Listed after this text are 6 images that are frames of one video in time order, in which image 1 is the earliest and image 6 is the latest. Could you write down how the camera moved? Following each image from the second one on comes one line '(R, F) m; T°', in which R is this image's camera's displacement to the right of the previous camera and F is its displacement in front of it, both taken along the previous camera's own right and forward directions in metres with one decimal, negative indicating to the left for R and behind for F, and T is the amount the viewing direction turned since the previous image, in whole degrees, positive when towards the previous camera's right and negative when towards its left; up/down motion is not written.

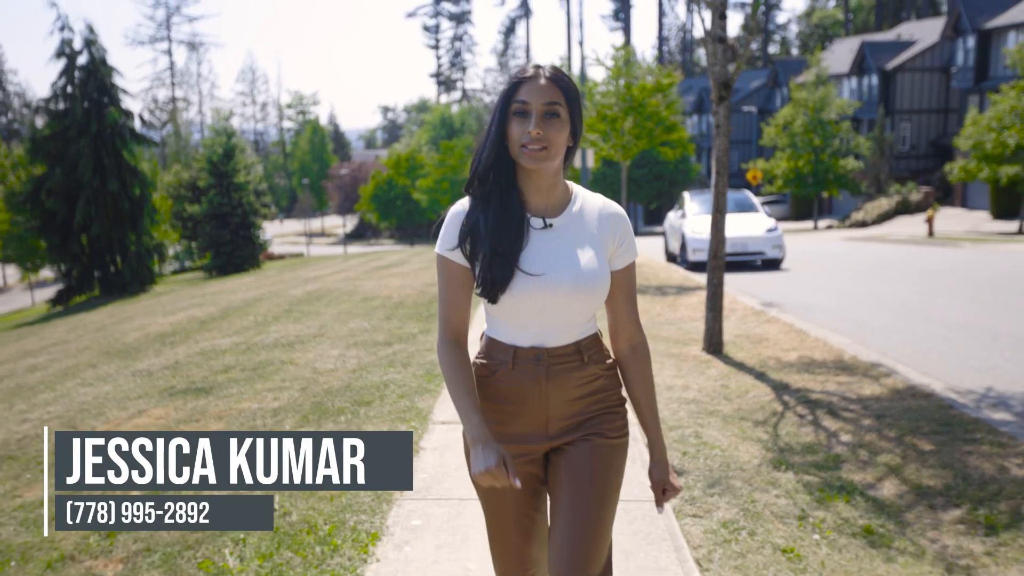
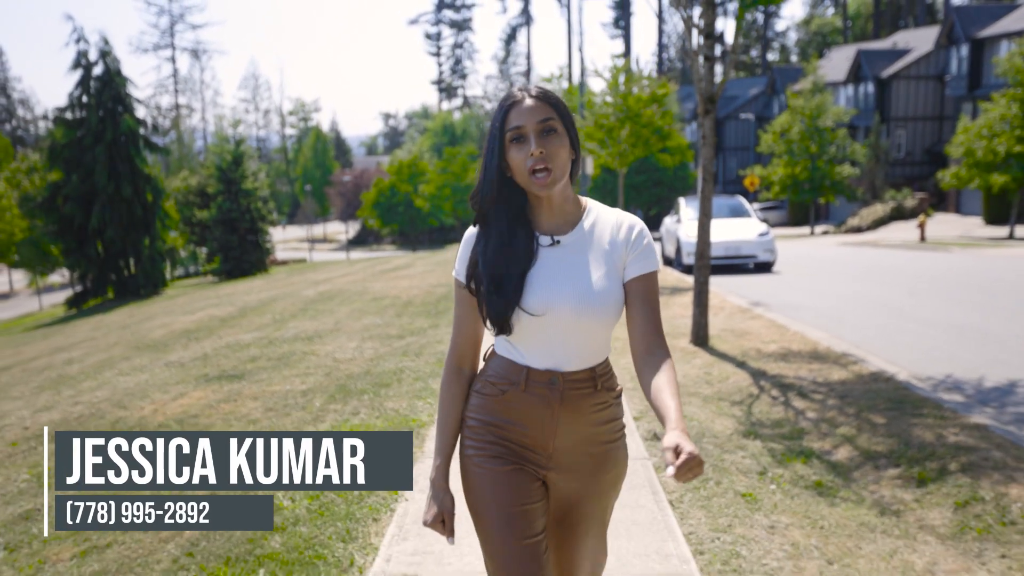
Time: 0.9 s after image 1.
(0.0, -0.8) m; 0°
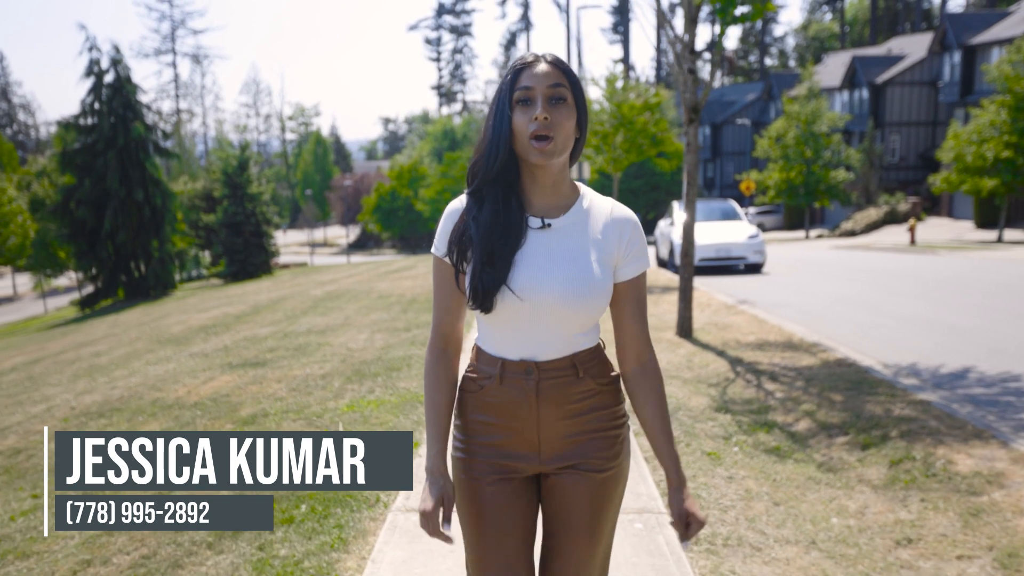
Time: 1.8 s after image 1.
(0.0, -0.8) m; 0°
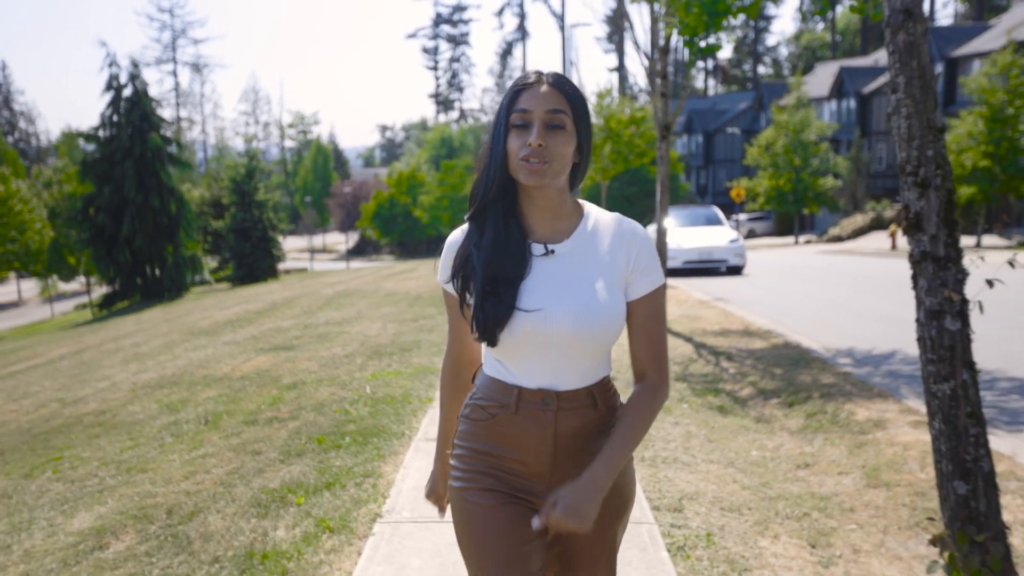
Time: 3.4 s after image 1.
(0.0, -1.5) m; 0°
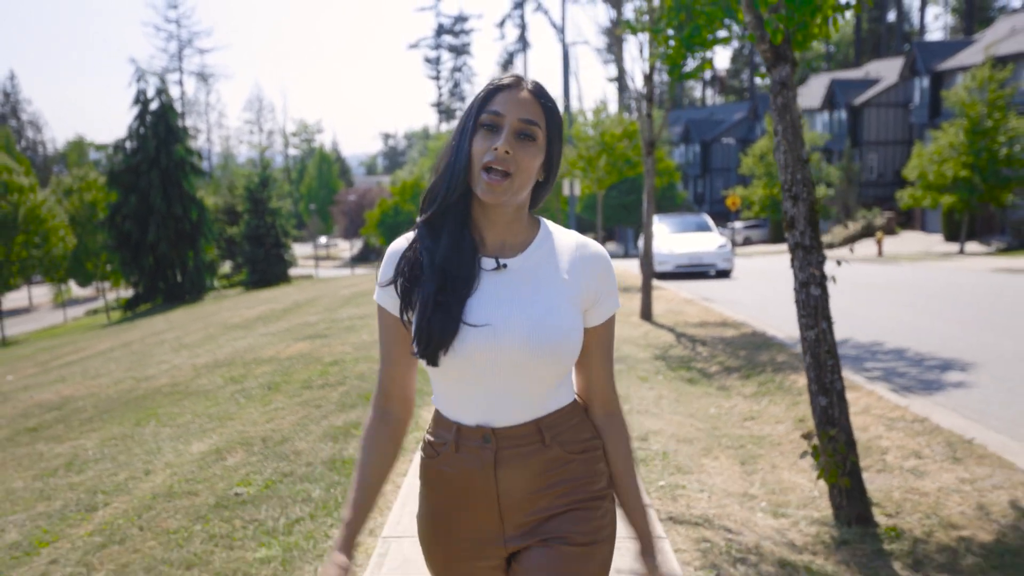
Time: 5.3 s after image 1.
(-0.1, -1.6) m; 0°
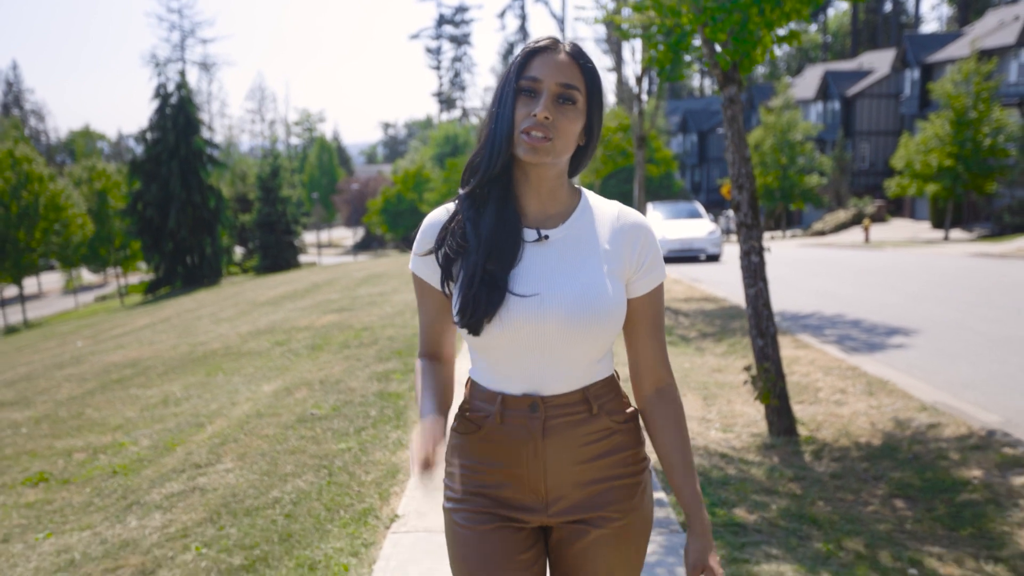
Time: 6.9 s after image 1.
(-0.1, -1.5) m; 0°
